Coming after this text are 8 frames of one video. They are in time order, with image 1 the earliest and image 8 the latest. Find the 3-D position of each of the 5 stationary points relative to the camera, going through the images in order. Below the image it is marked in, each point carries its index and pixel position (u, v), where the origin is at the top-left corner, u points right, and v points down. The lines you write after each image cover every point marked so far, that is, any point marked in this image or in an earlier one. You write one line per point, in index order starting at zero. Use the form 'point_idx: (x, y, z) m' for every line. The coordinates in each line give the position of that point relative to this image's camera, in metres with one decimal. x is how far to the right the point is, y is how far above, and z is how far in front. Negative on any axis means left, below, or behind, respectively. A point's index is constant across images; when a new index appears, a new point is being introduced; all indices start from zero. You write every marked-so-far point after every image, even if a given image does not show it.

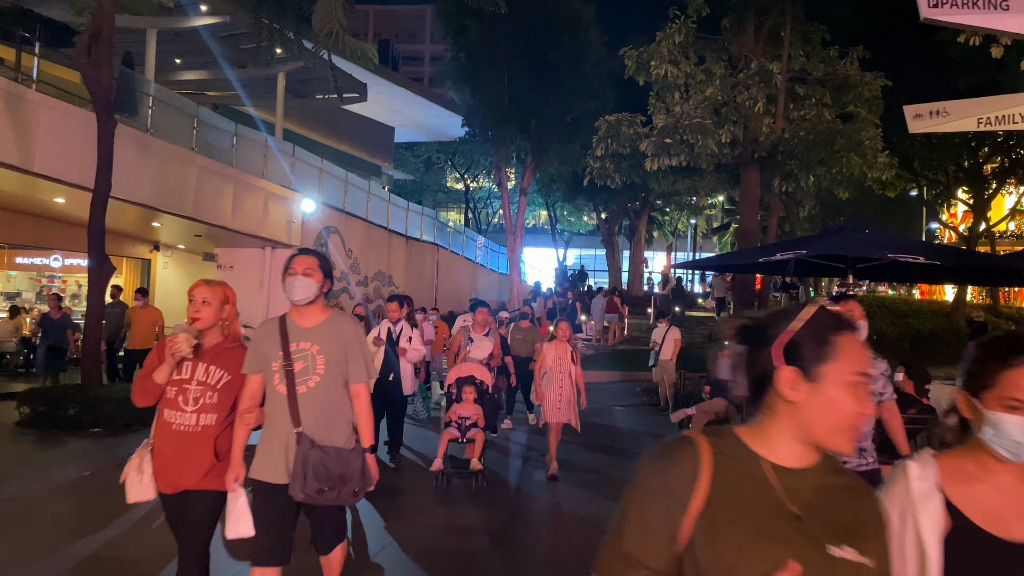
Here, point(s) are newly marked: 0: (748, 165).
0: (+3.8, +2.0, +13.4) m
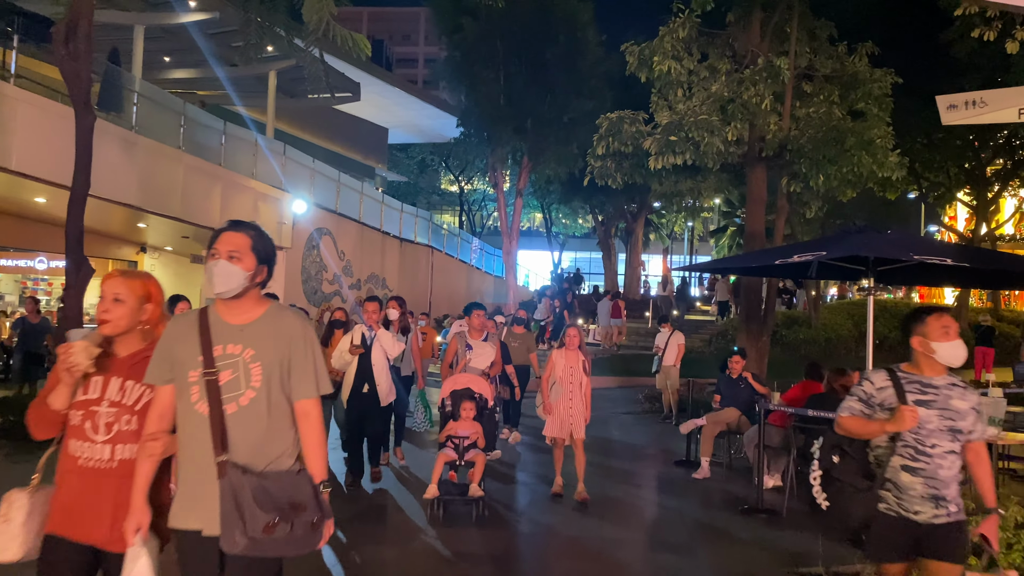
0: (+3.7, +1.9, +13.0) m
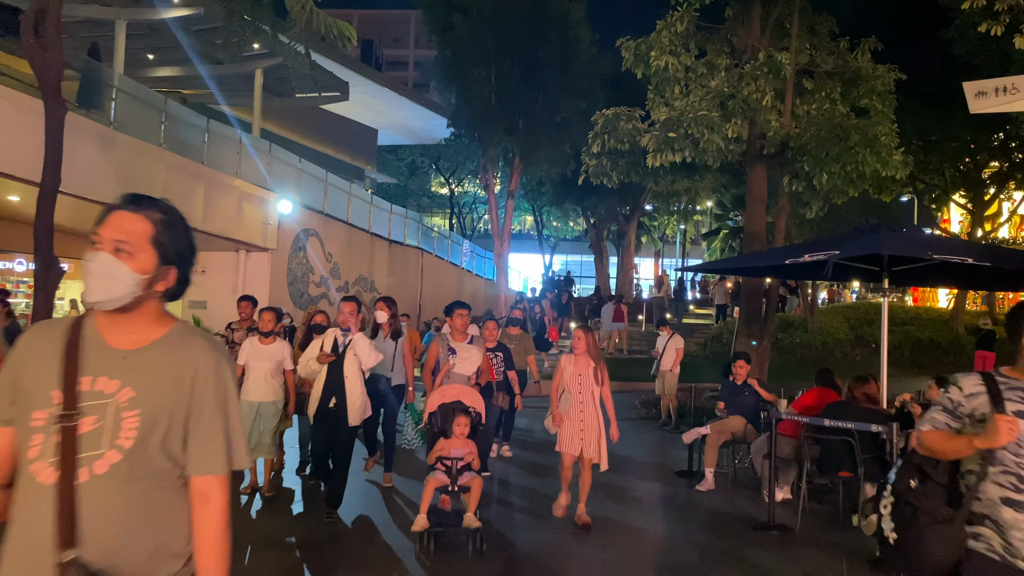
0: (+3.6, +1.9, +12.6) m
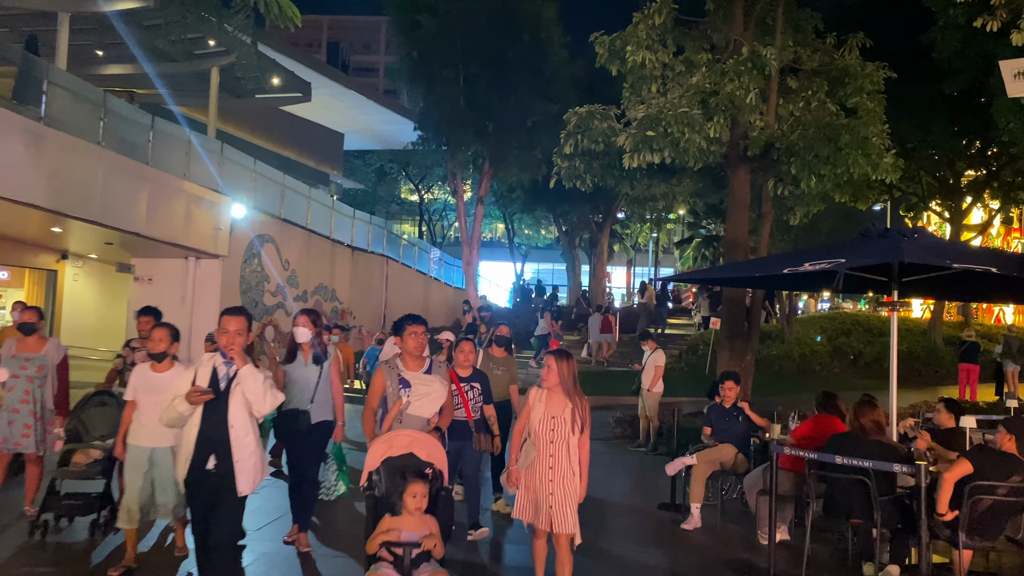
0: (+3.2, +1.7, +11.7) m
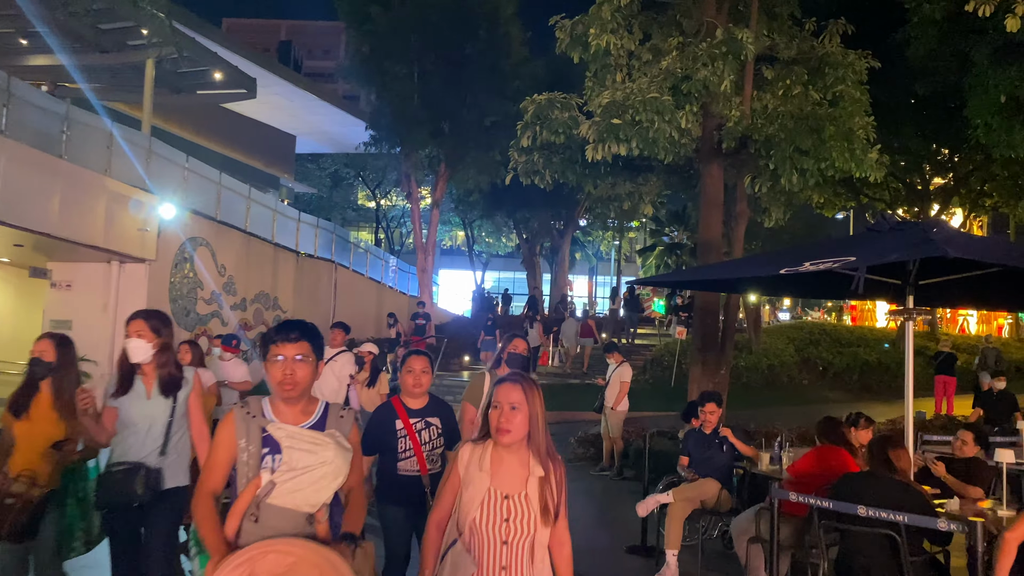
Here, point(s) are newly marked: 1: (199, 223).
0: (+2.5, +1.7, +10.7) m
1: (-6.6, +1.4, +17.5) m
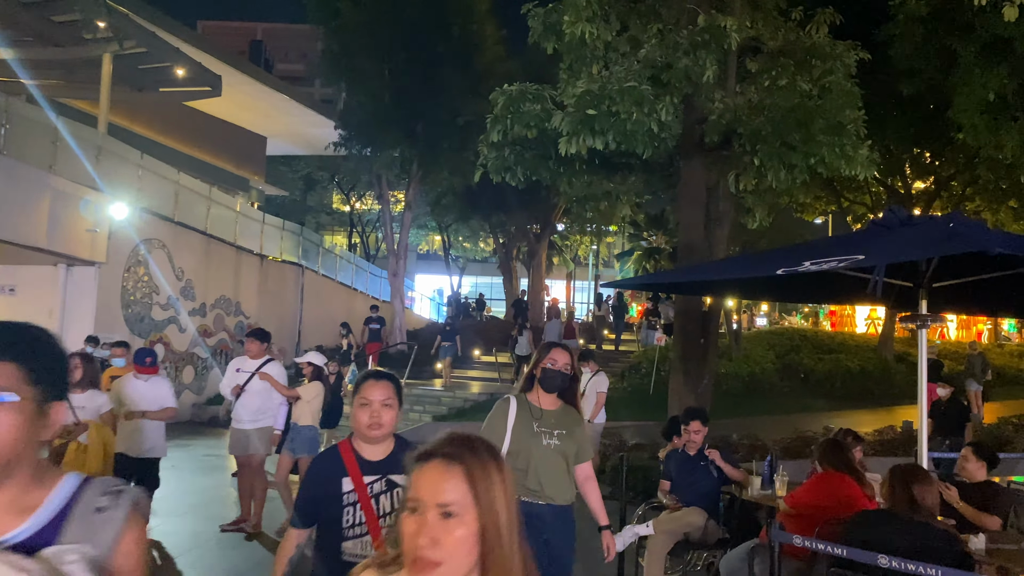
0: (+2.1, +1.6, +10.0) m
1: (-7.1, +1.3, +16.6) m
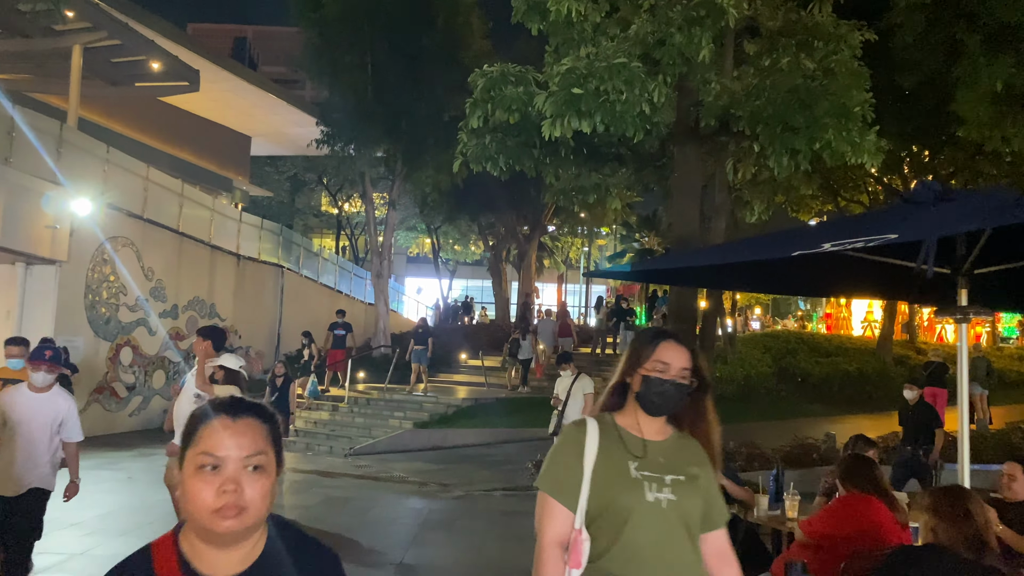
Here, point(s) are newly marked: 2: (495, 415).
0: (+1.9, +1.6, +9.3) m
1: (-7.4, +1.3, +15.8) m
2: (-0.3, -2.5, +16.8) m
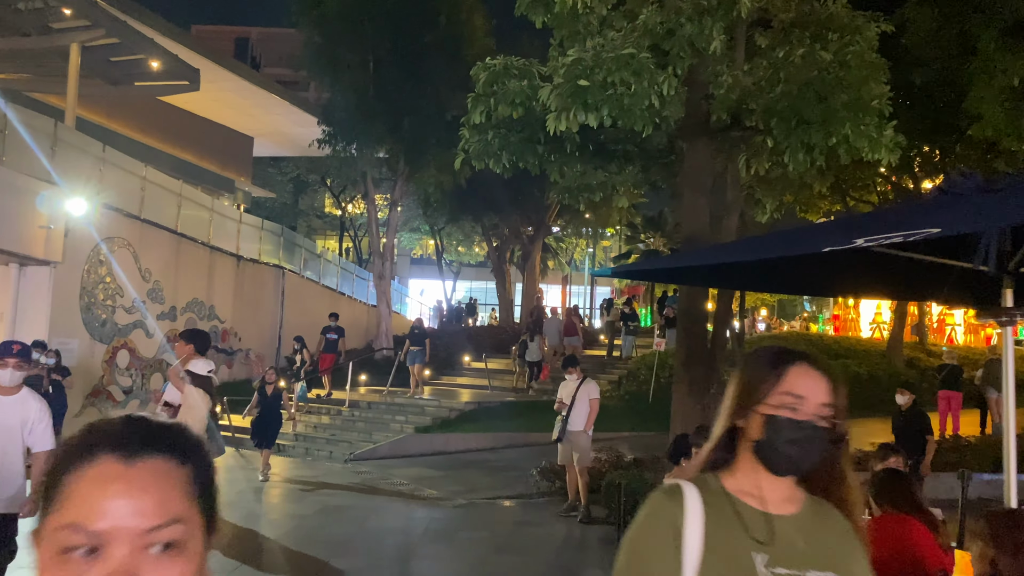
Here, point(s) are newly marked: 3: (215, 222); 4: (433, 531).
0: (+2.0, +1.6, +9.0) m
1: (-7.3, +1.2, +15.5) m
2: (-0.2, -2.6, +16.4) m
3: (-6.9, +1.5, +19.7) m
4: (-0.8, -2.4, +8.3) m
